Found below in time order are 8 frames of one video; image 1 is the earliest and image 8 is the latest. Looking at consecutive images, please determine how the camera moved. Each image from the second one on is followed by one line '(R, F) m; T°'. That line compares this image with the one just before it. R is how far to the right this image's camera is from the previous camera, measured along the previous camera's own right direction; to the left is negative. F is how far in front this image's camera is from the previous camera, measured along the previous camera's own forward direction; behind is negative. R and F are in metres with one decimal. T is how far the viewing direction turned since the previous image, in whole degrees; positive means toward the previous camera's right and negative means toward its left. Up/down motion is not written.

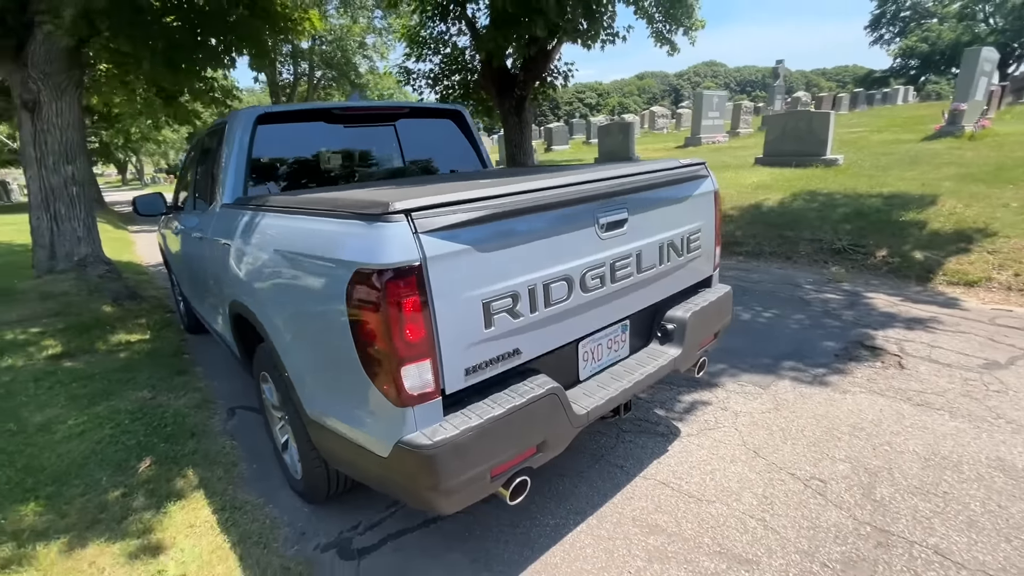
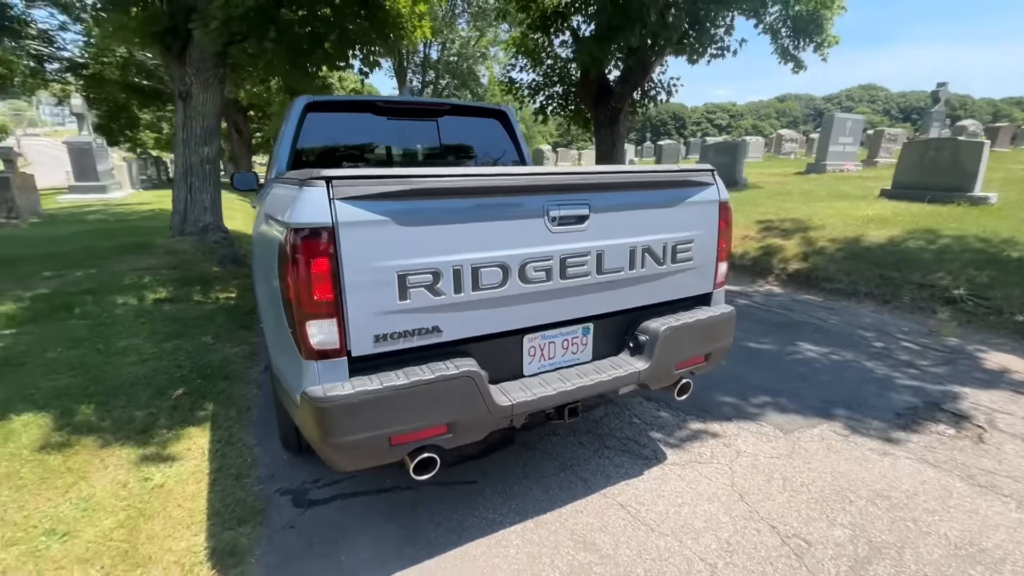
(+0.8, +0.1) m; -12°
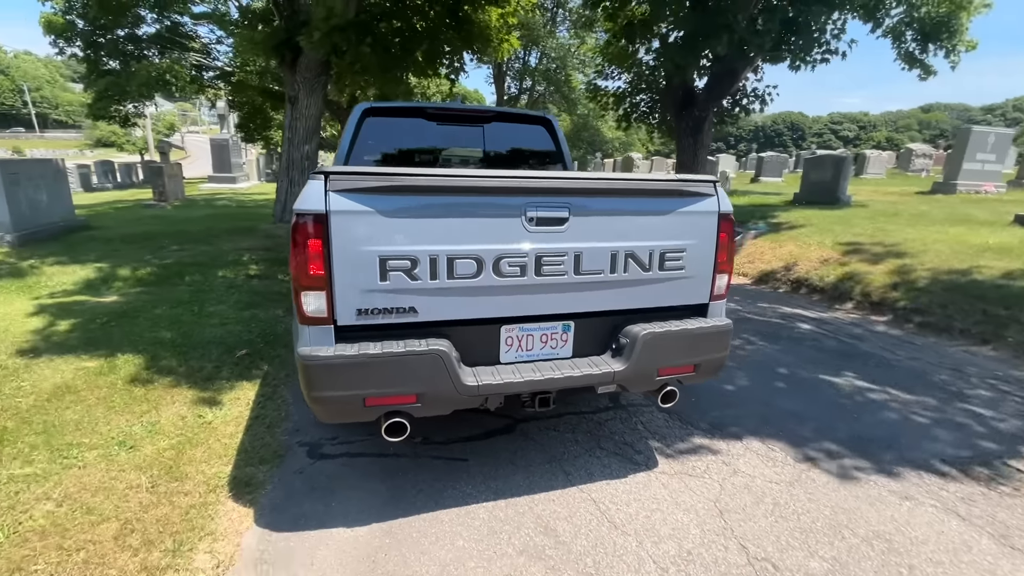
(+0.6, -0.2) m; -11°
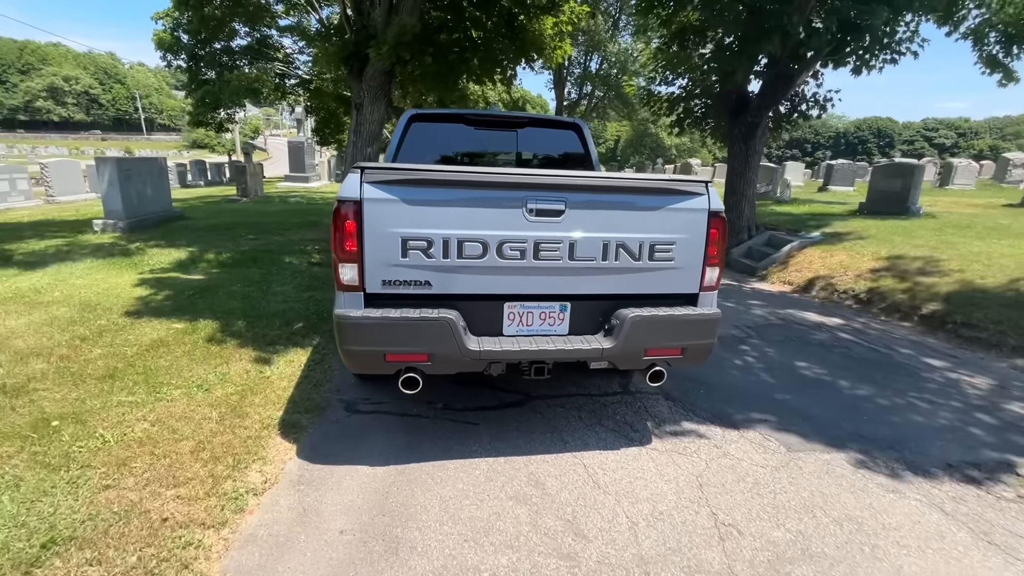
(+0.3, -0.4) m; -7°
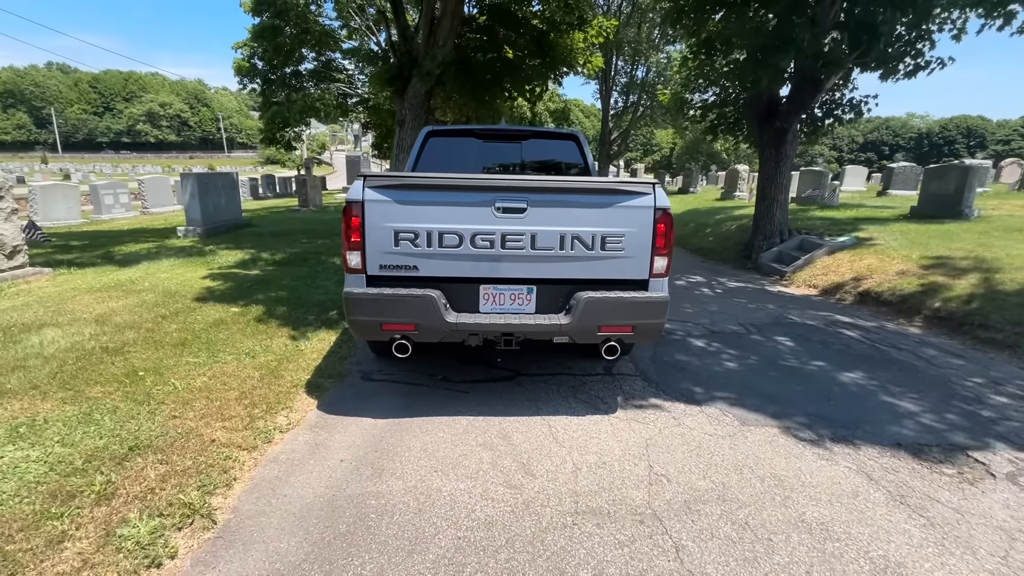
(+0.6, -0.6) m; -6°
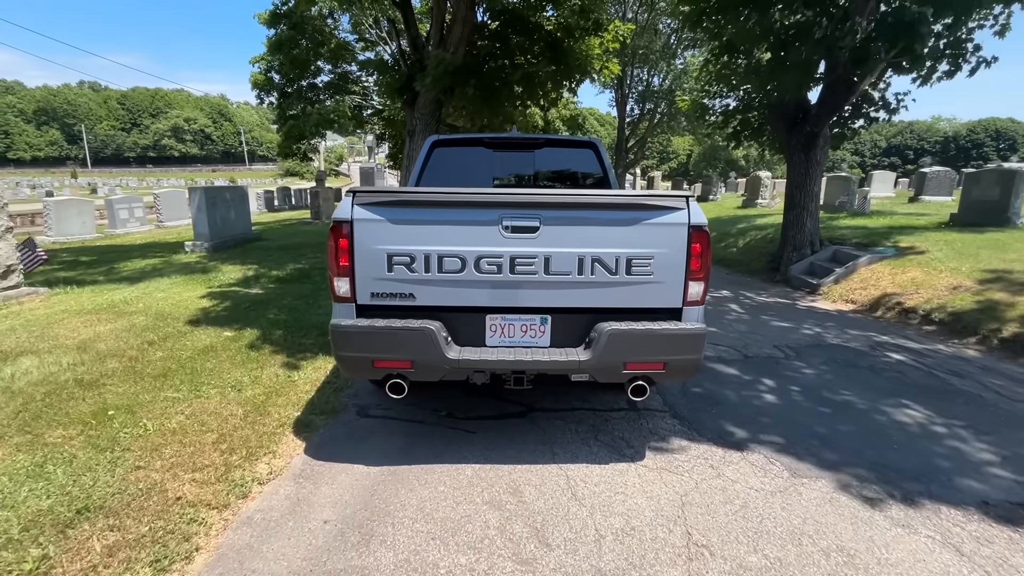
(0.0, +0.5) m; -2°
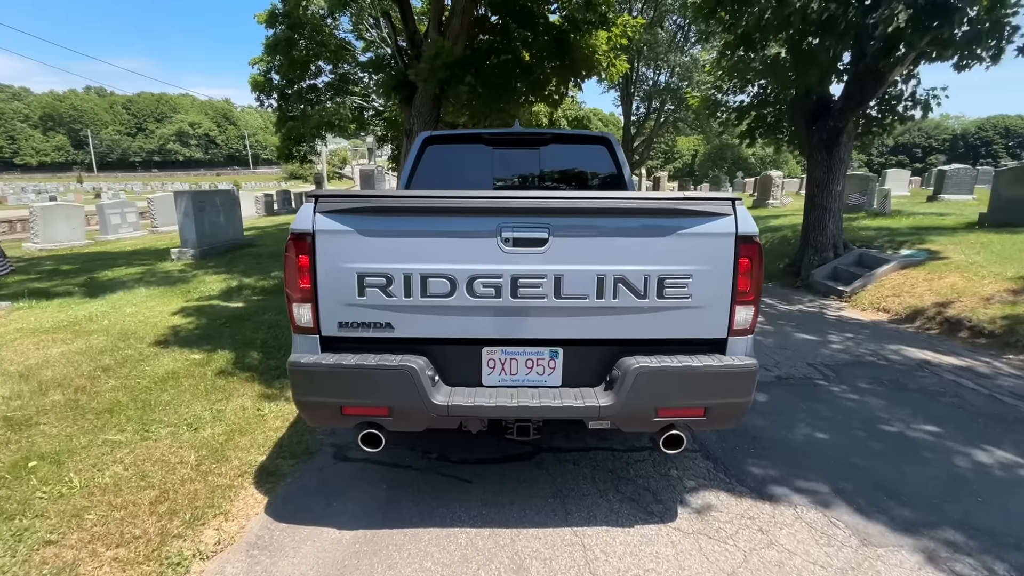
(0.0, +0.6) m; -1°
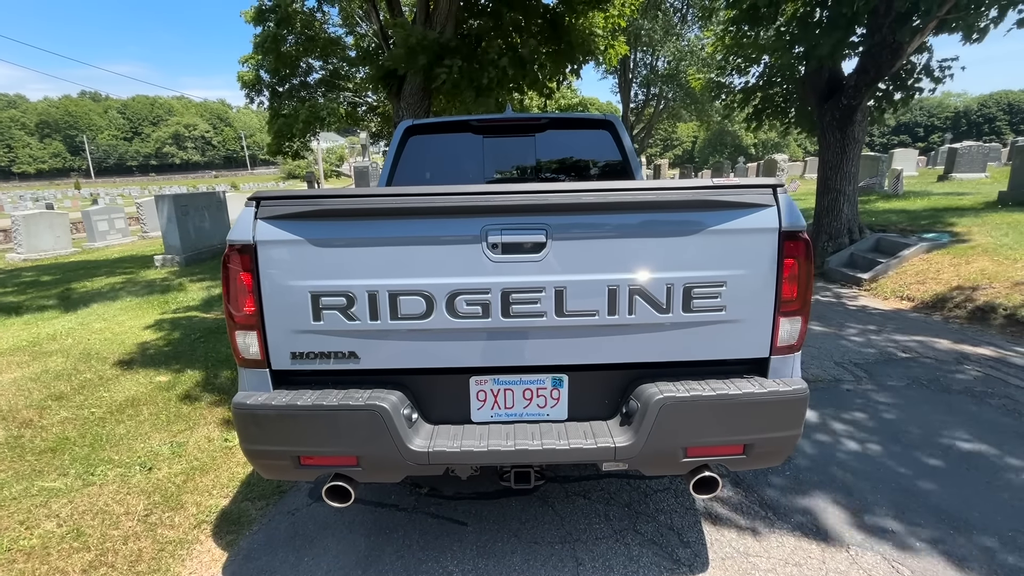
(+0.1, +0.5) m; 0°
